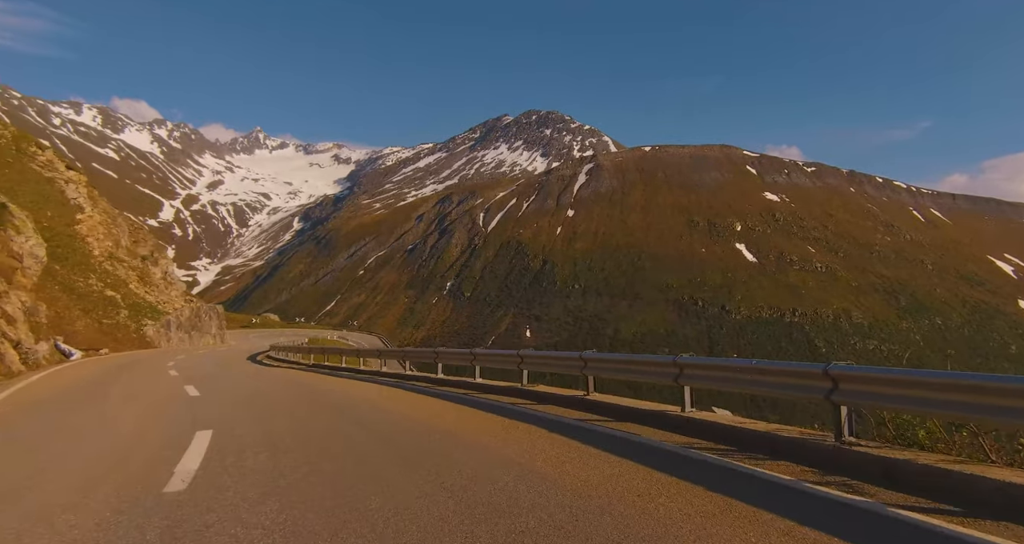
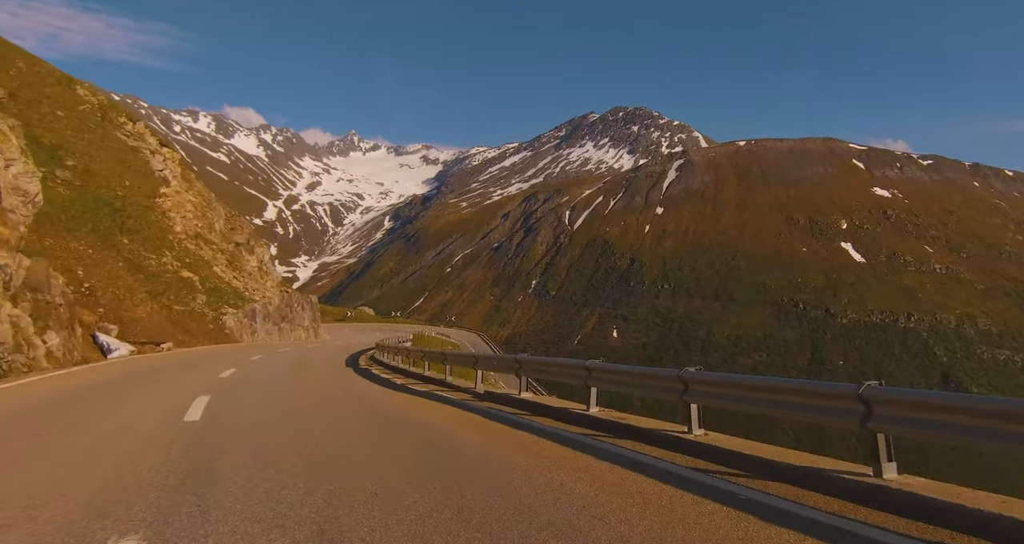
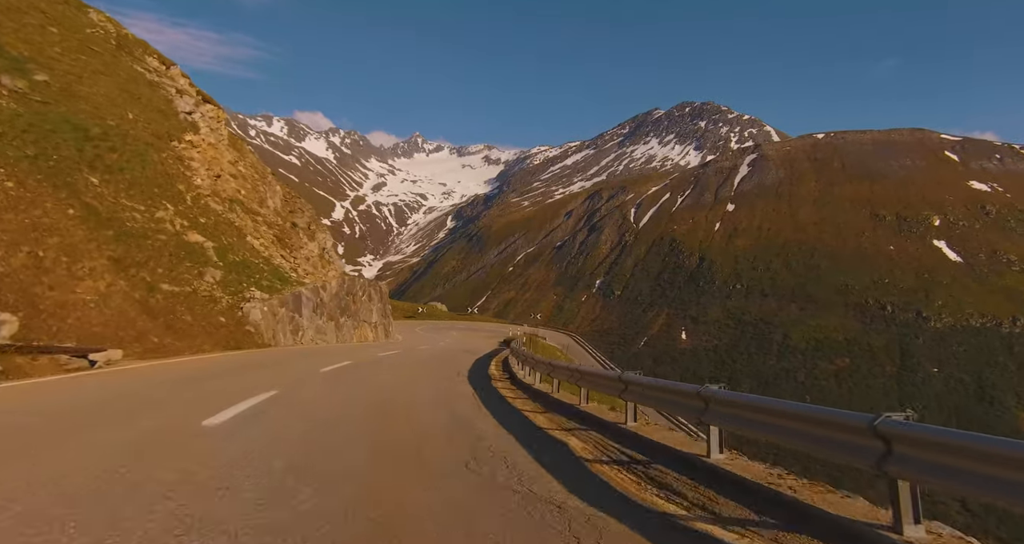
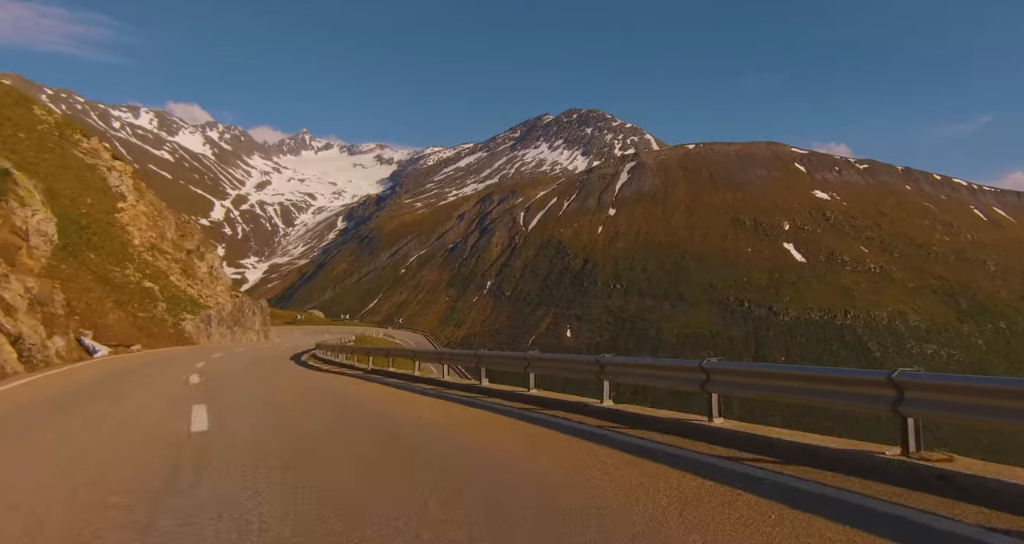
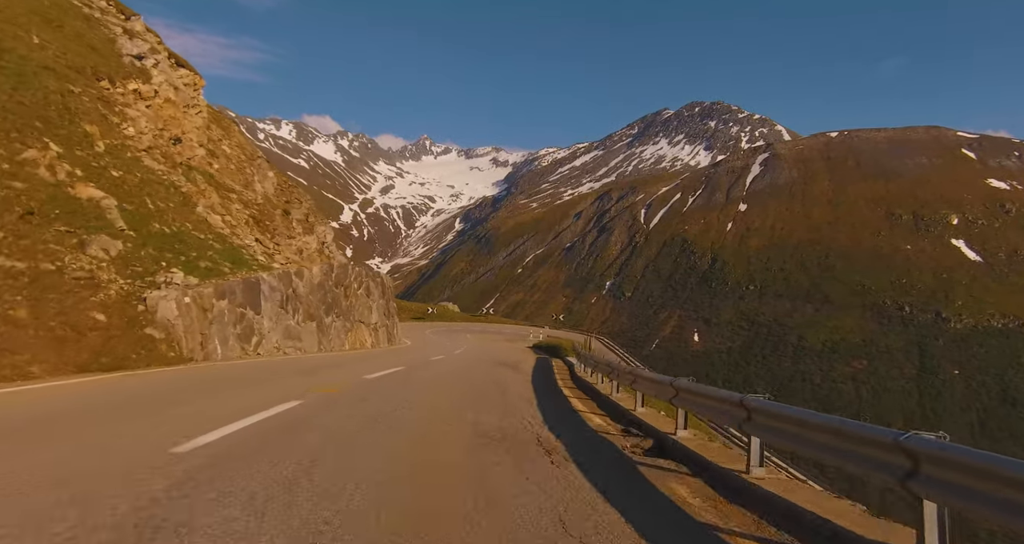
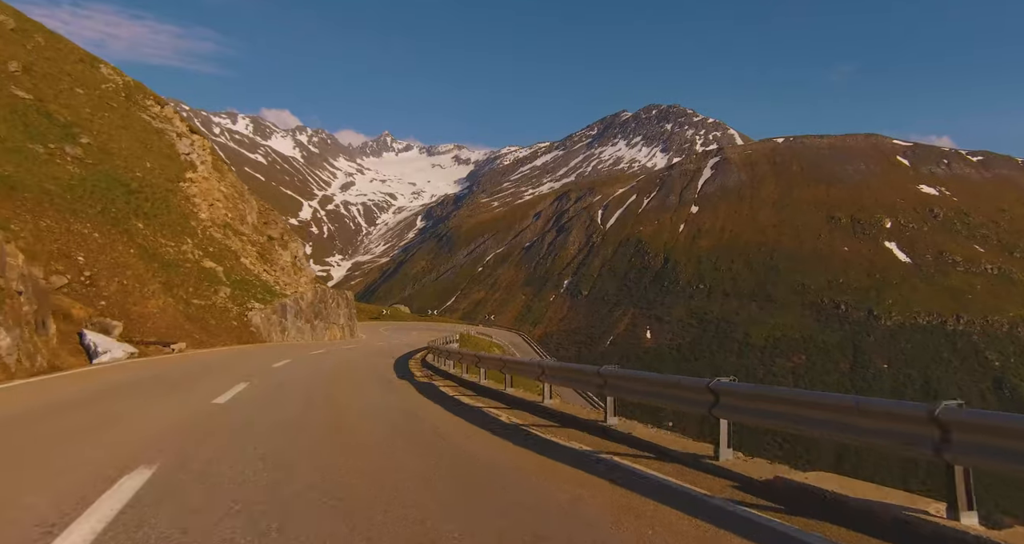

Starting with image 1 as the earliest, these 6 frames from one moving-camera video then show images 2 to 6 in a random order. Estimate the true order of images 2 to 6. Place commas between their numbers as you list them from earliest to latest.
4, 2, 6, 3, 5
